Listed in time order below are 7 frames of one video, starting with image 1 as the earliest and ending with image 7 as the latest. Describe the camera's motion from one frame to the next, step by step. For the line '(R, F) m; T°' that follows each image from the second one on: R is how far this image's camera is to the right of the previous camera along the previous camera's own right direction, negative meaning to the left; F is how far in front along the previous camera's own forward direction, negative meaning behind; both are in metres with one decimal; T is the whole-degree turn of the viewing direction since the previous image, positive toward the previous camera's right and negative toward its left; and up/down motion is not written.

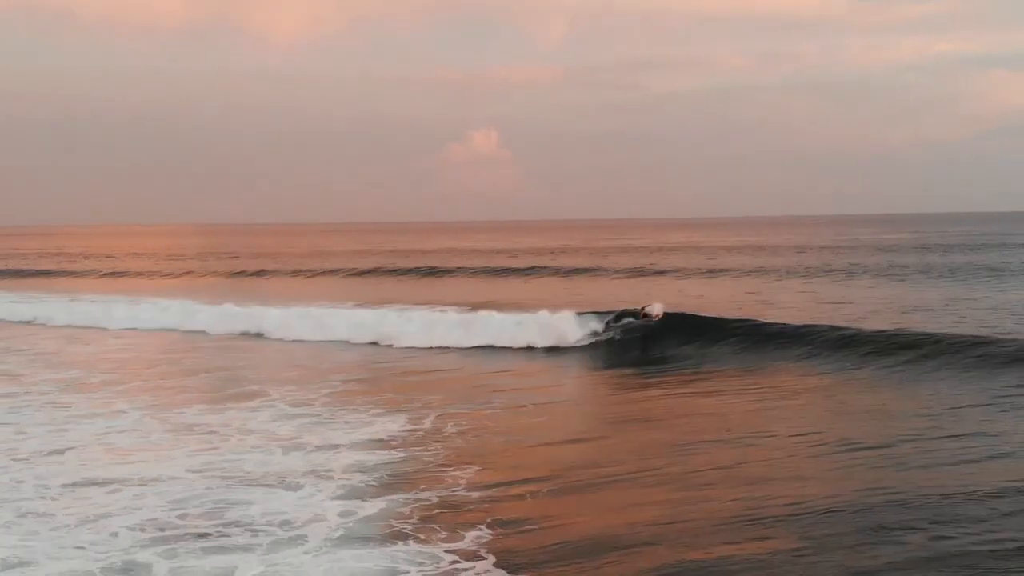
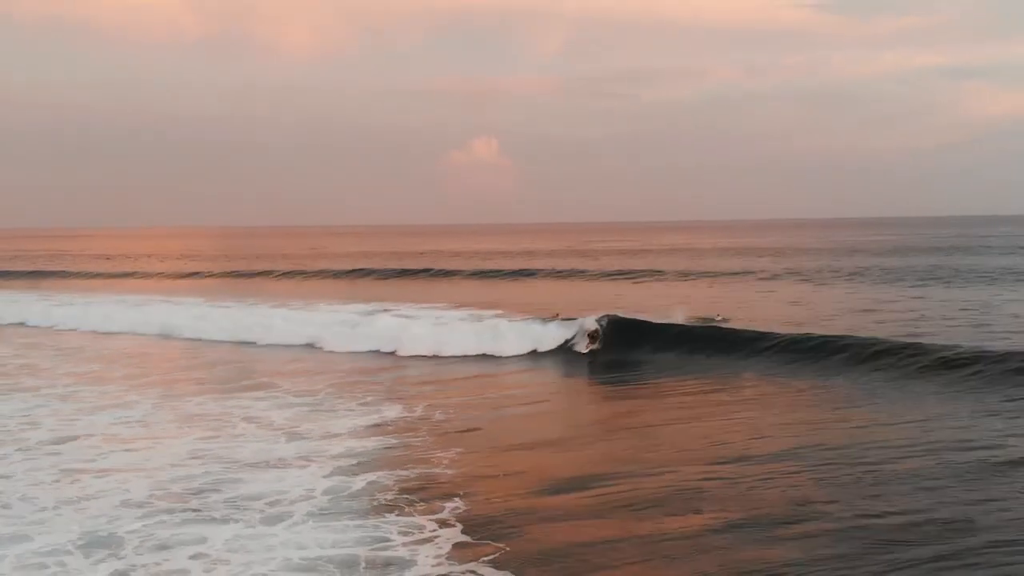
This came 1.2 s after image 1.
(+0.4, -0.7) m; 0°
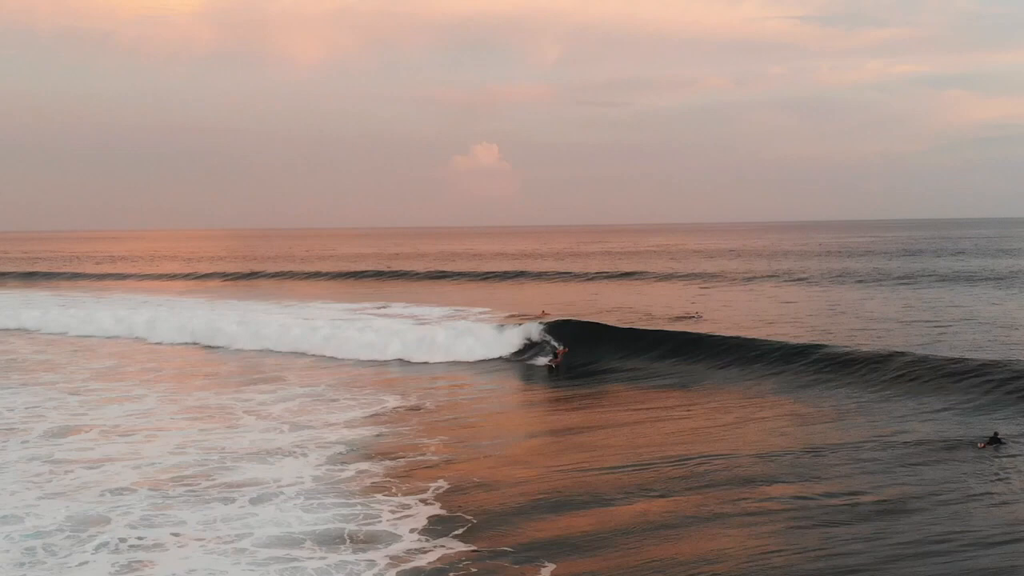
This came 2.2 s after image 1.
(+0.4, -0.8) m; -1°
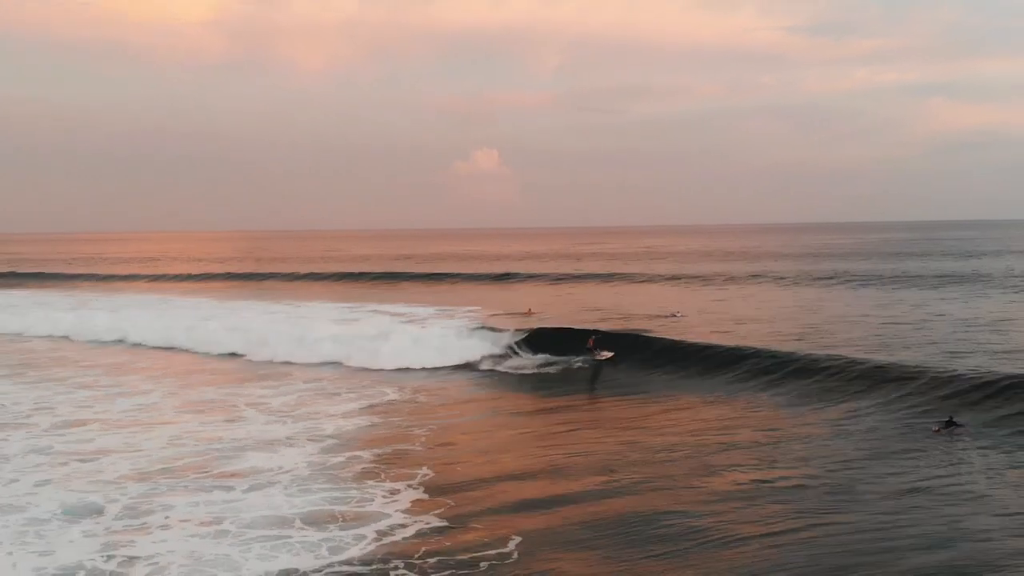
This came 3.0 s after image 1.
(+0.4, -0.6) m; -1°
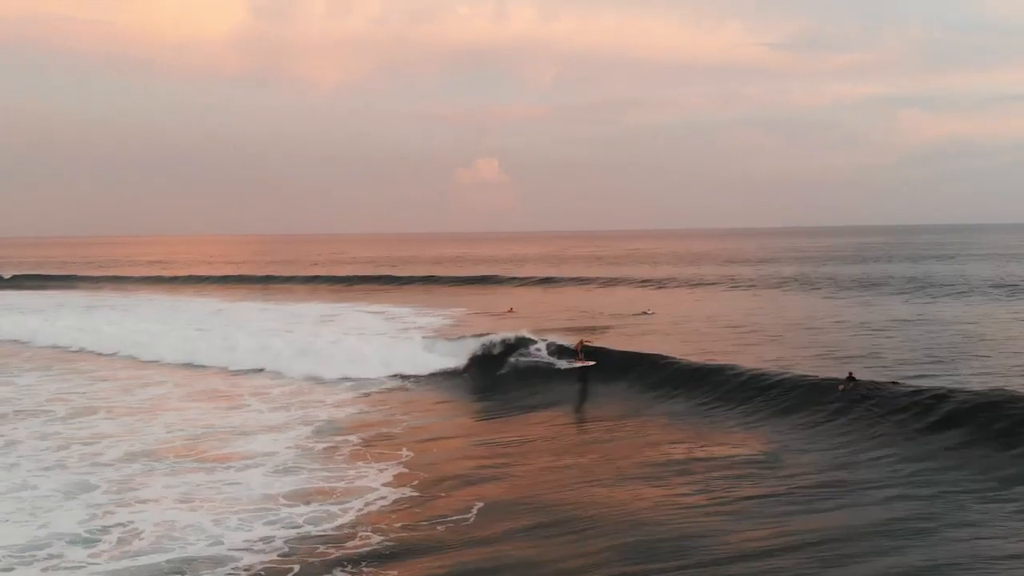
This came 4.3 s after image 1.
(+0.6, -0.7) m; -1°
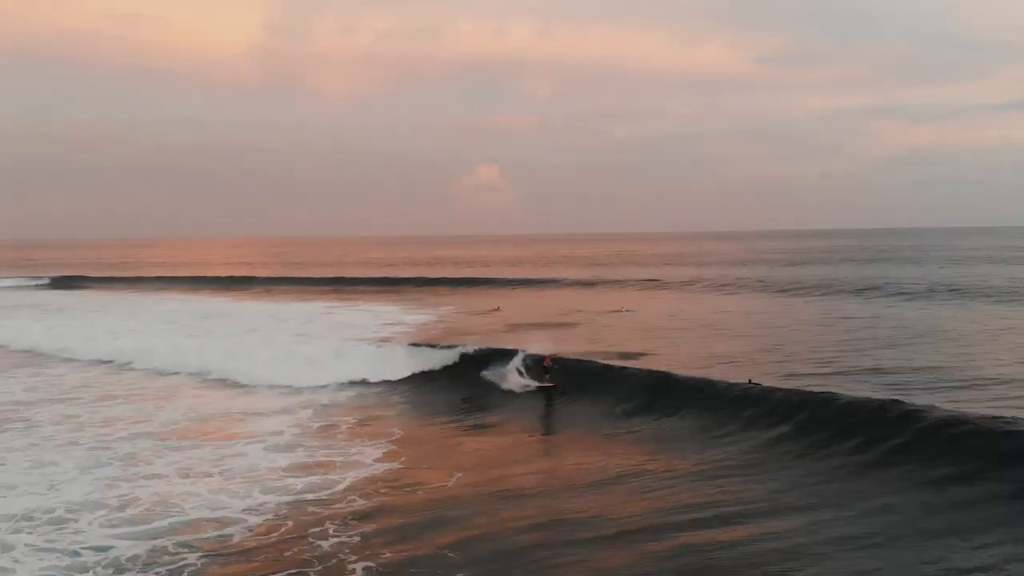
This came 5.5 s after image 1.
(+0.5, -0.8) m; -1°
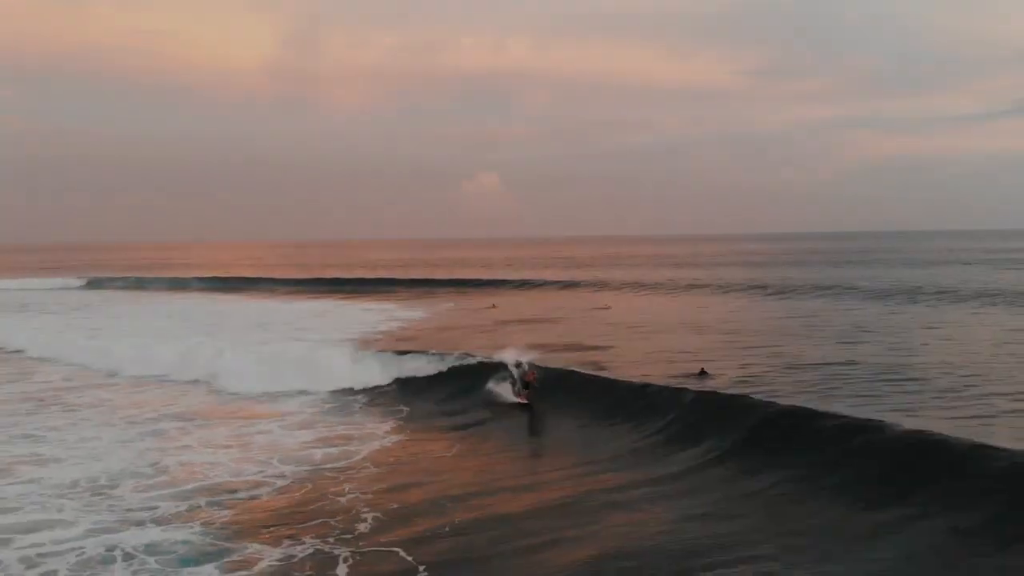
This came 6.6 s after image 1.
(+0.2, -1.1) m; 0°
